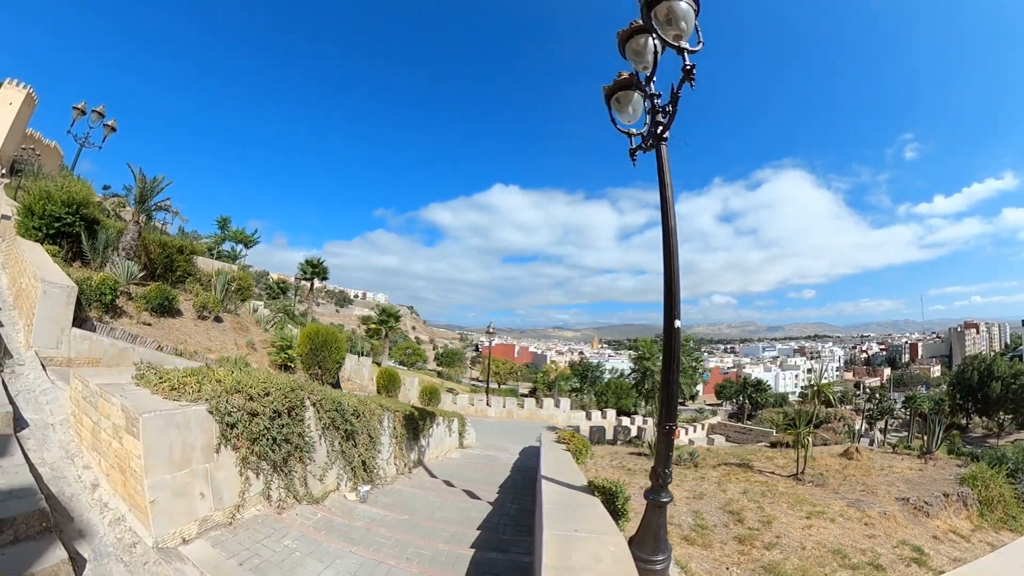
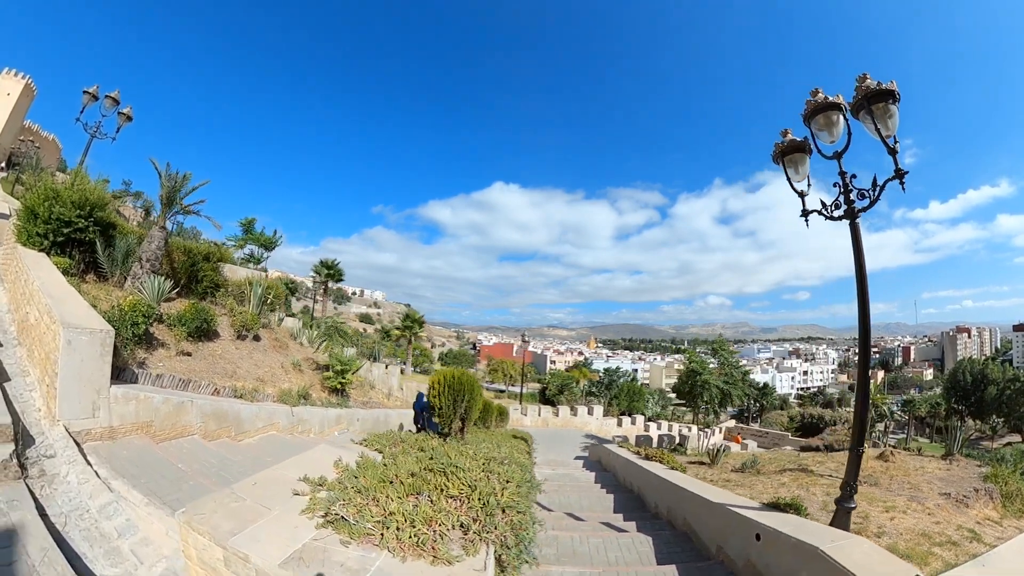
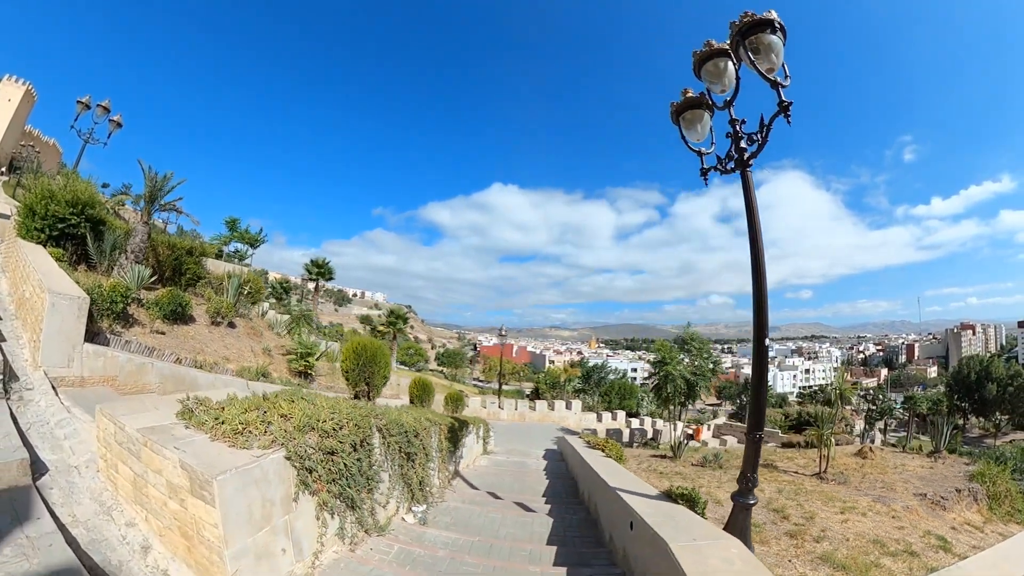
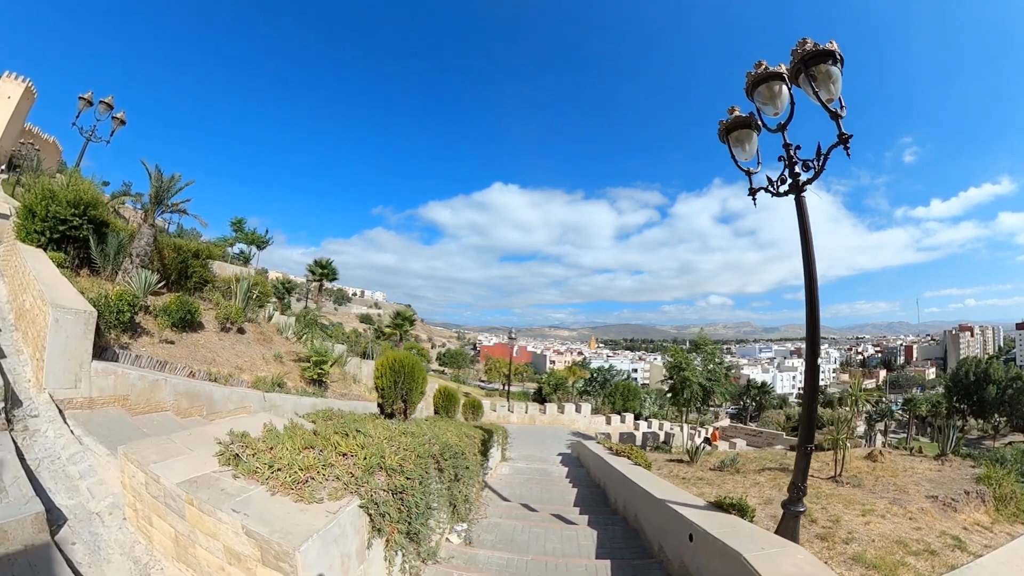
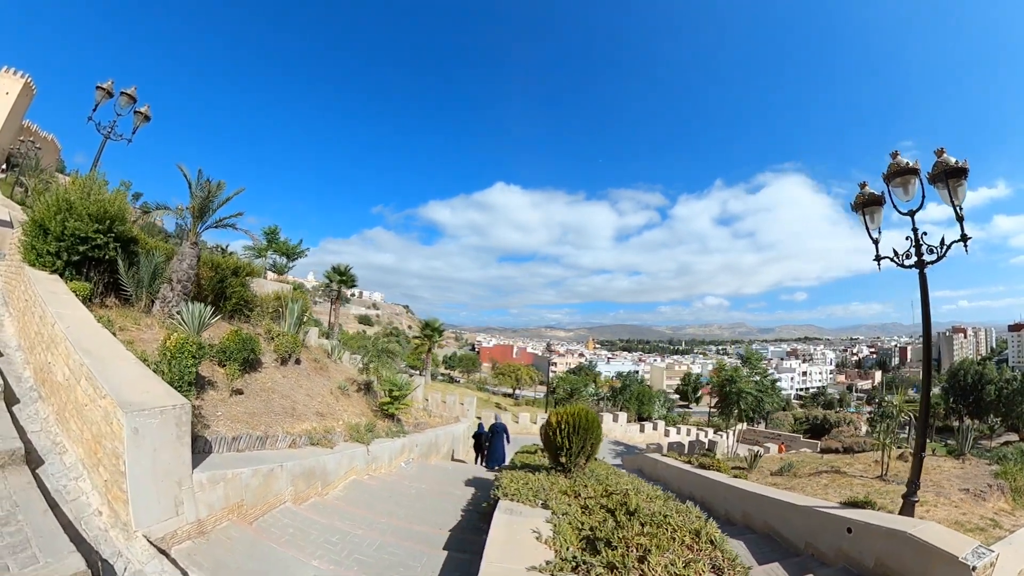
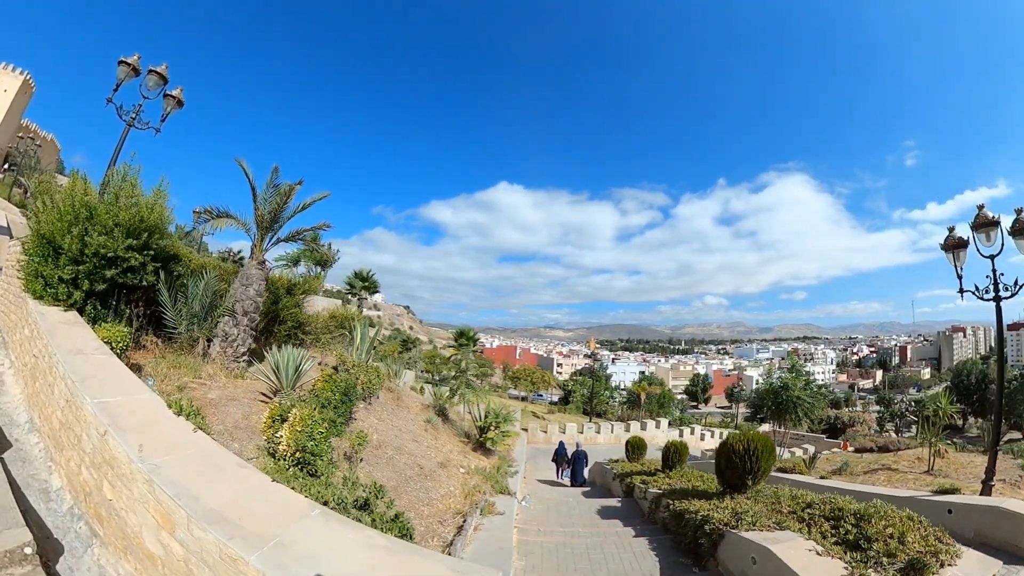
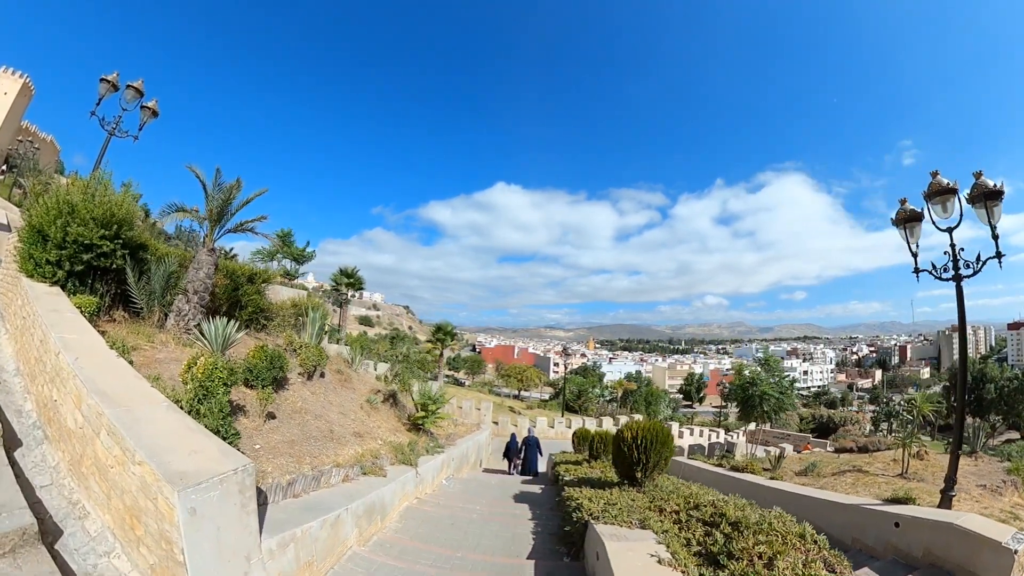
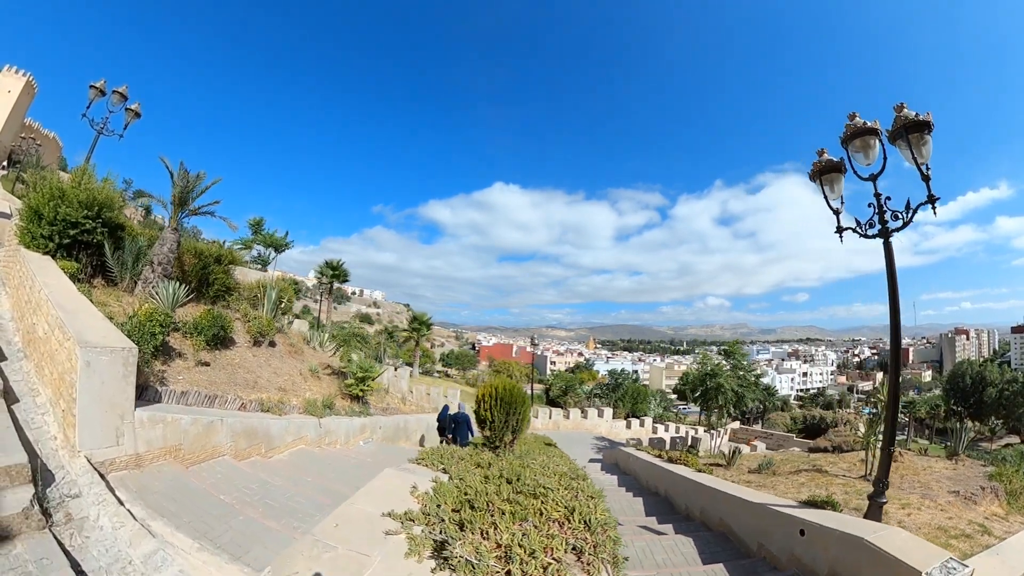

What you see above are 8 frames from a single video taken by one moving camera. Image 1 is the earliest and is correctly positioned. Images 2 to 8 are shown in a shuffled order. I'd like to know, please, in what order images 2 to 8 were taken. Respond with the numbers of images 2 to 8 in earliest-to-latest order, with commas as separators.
3, 4, 2, 8, 5, 7, 6
